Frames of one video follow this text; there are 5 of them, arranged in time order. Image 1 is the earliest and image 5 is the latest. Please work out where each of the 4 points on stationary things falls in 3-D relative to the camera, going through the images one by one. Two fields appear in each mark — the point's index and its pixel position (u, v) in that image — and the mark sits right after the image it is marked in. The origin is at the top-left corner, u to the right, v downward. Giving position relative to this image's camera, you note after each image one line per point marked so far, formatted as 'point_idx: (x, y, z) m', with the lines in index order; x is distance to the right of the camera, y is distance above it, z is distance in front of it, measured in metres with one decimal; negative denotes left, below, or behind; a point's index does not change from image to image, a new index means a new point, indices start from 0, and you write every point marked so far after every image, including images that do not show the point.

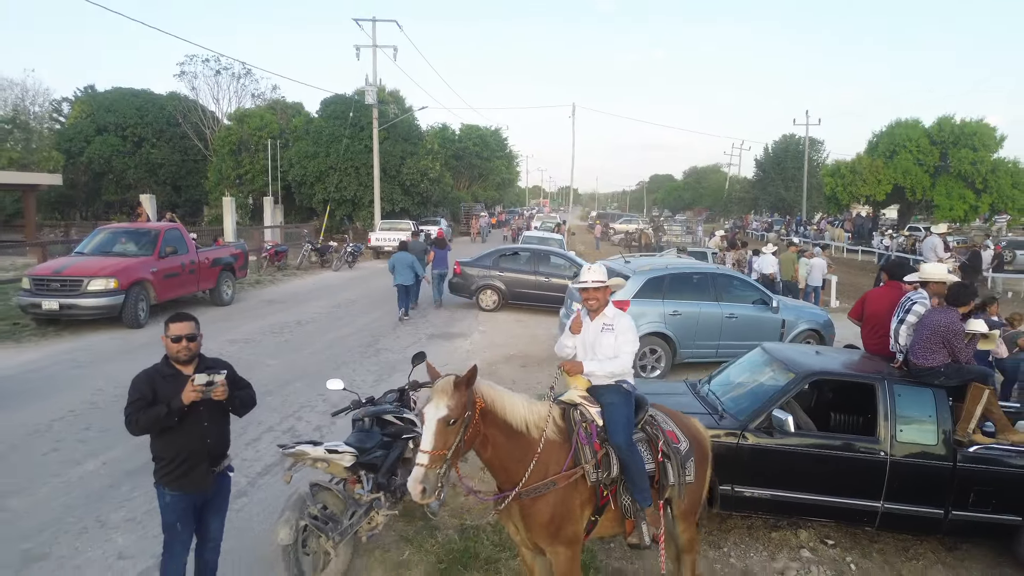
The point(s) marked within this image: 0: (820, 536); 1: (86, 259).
0: (+1.7, -1.3, +4.1) m
1: (-5.1, +0.4, +9.1) m
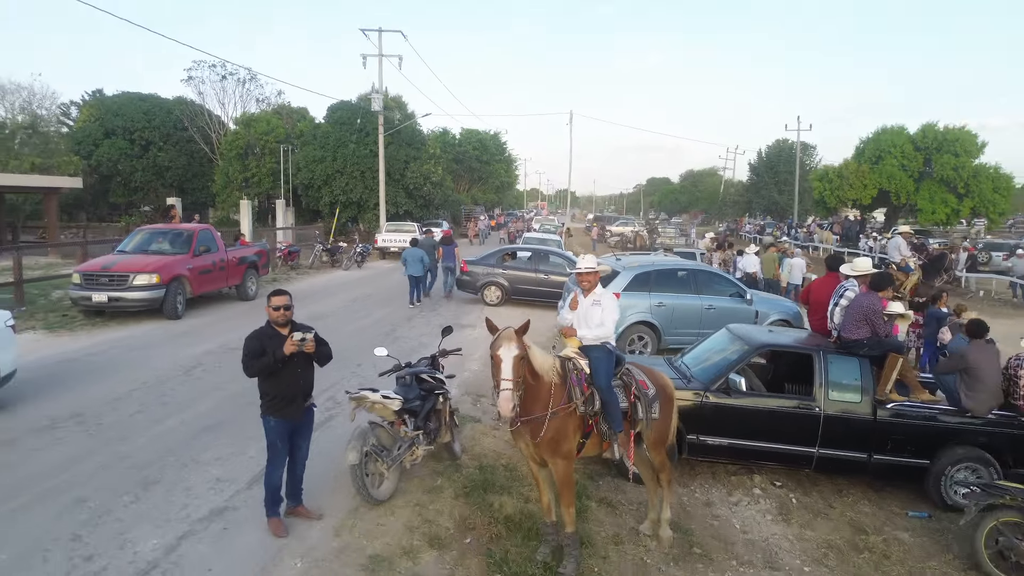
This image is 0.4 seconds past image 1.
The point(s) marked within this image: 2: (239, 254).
0: (+1.7, -1.3, +5.0) m
1: (-5.0, +0.4, +10.0) m
2: (-4.2, +0.5, +11.7) m
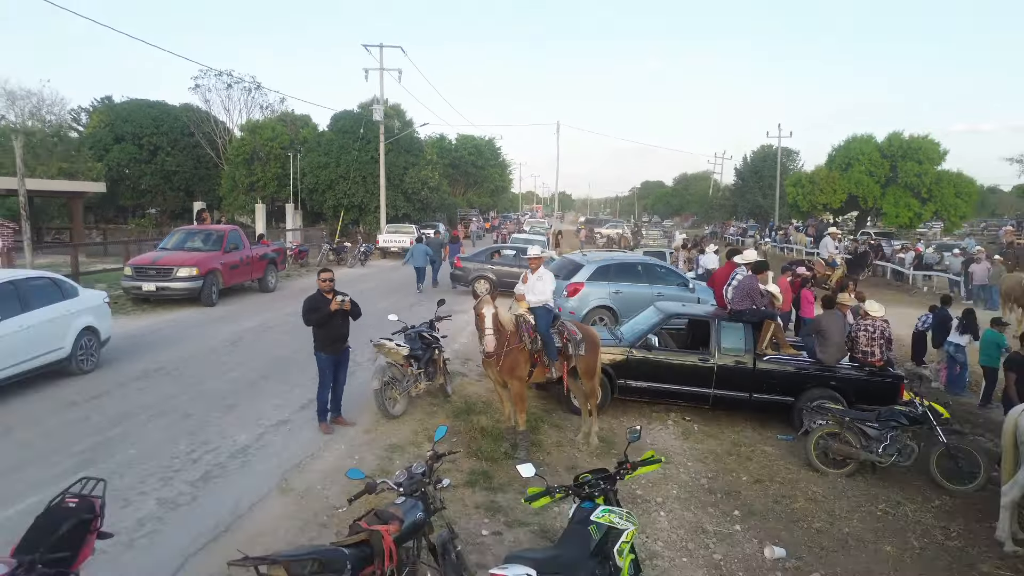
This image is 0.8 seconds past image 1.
0: (+1.5, -1.1, +6.7) m
1: (-5.3, +0.5, +11.7) m
2: (-4.4, +0.6, +13.4) m
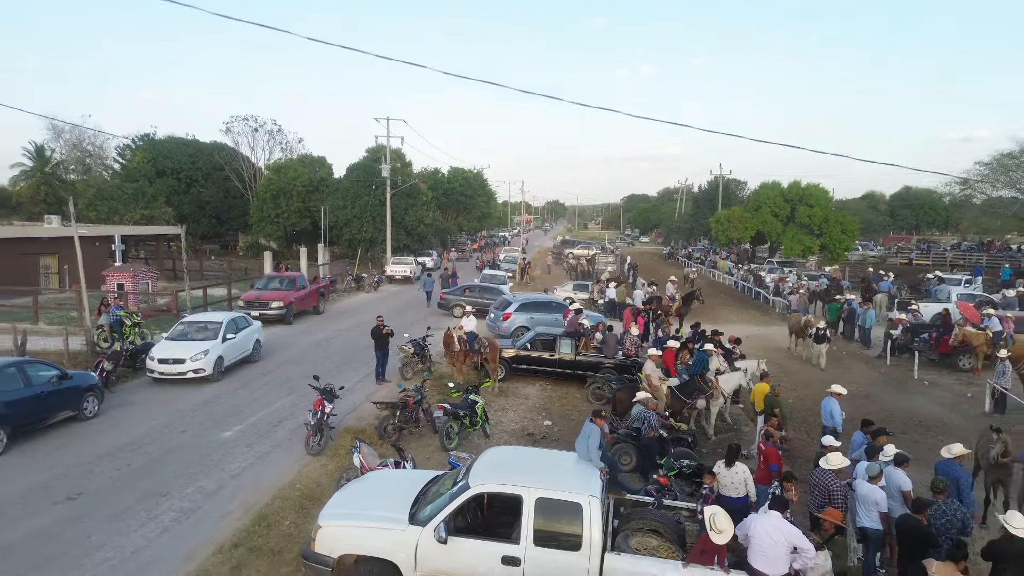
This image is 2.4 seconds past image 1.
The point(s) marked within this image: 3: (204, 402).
0: (+0.6, -1.7, +14.0) m
1: (-6.2, -0.1, +19.0) m
2: (-5.4, 0.0, +20.7) m
3: (-4.6, -1.7, +11.4) m
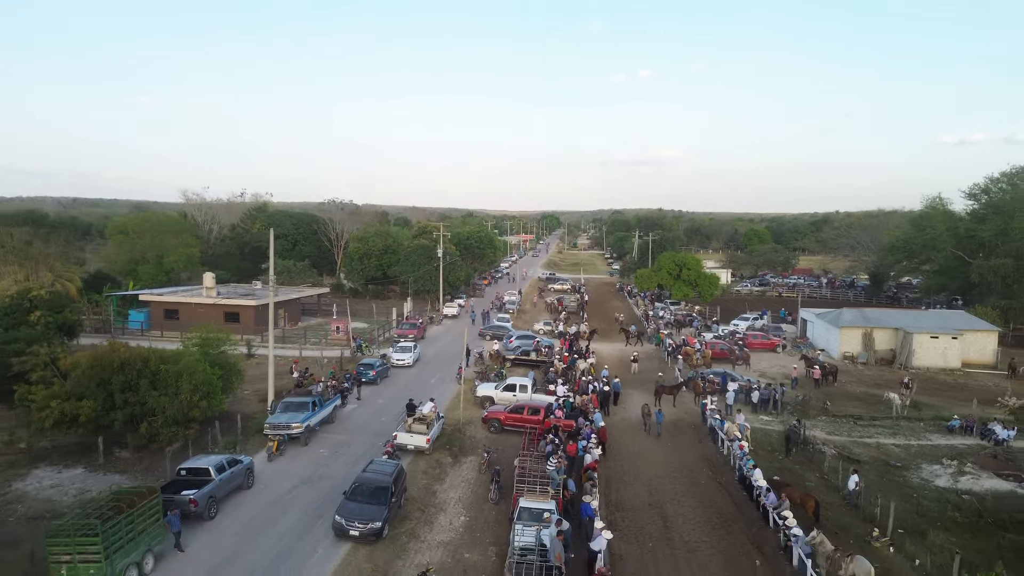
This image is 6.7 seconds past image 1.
0: (+0.7, -4.0, +37.9) m
1: (-6.1, -2.4, +42.8) m
2: (-5.3, -2.3, +44.6) m
3: (-4.5, -3.9, +35.3) m
